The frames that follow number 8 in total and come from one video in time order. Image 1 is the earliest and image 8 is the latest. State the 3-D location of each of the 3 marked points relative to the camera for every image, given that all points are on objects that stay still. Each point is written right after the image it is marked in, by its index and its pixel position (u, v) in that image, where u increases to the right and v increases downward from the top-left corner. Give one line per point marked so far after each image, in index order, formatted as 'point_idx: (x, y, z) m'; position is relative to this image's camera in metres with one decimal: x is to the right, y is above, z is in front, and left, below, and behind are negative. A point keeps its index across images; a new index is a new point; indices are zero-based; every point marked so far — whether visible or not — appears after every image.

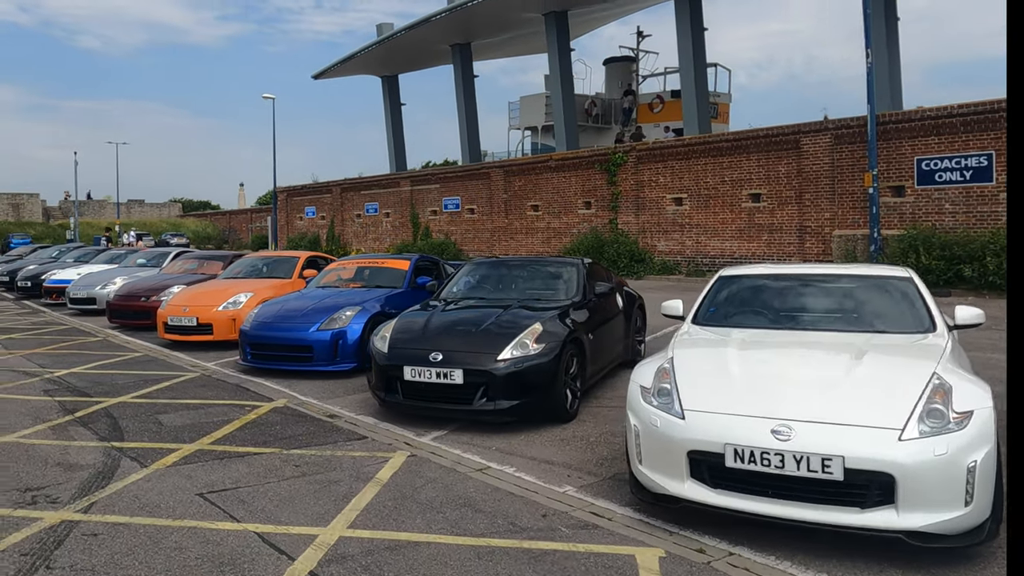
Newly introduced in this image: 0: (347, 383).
0: (-0.8, -0.5, +6.5) m
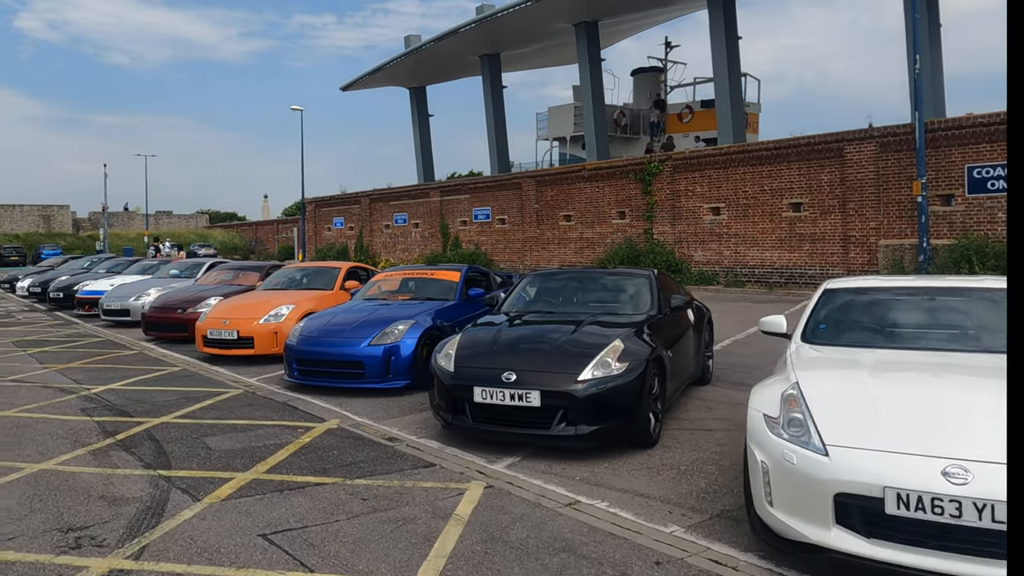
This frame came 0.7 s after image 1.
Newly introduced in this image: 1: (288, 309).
0: (-0.5, -0.5, +6.1) m
1: (-1.6, -0.2, +9.4) m
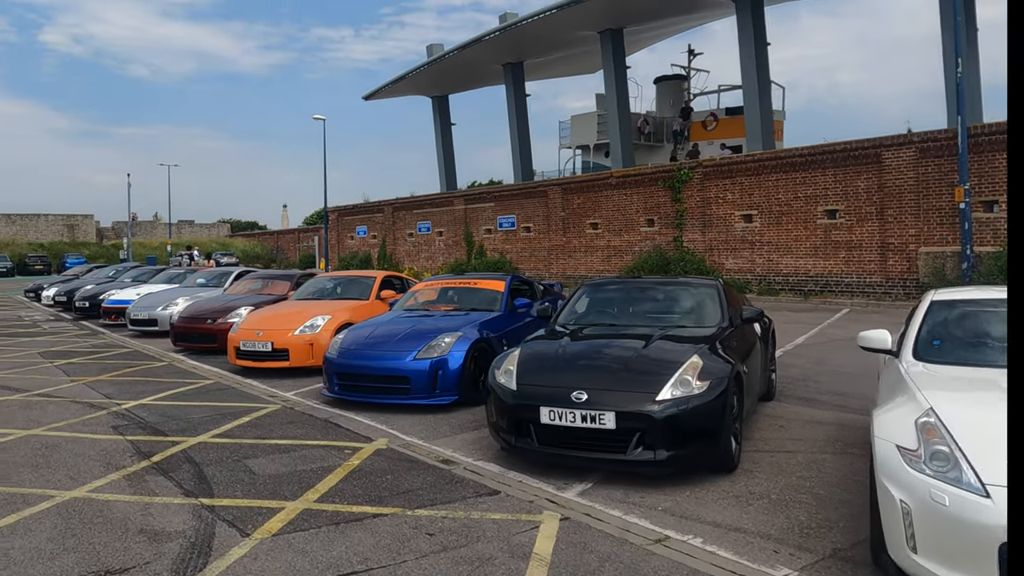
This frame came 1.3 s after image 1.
0: (-0.3, -0.6, +5.8) m
1: (-1.3, -0.2, +9.0) m
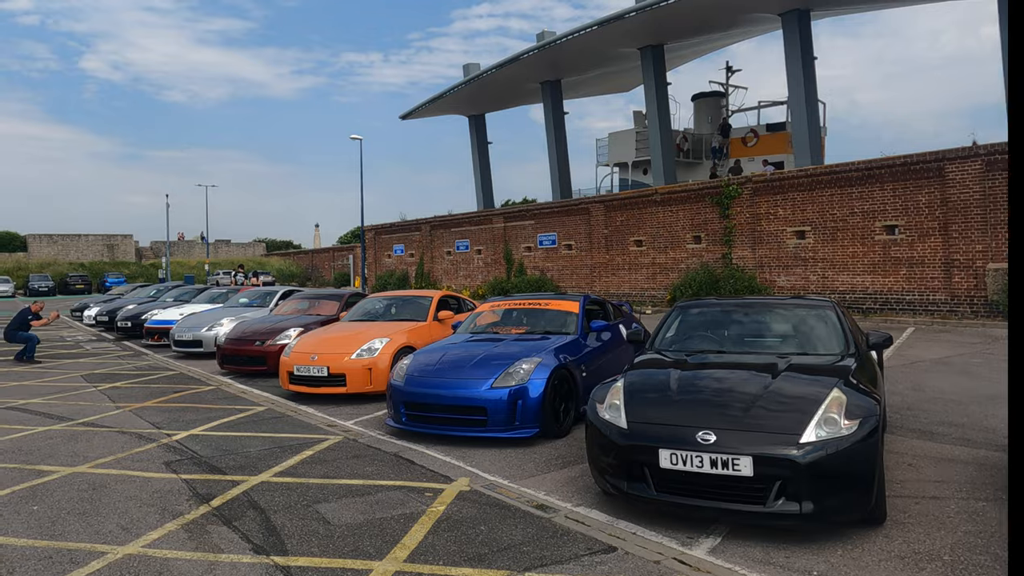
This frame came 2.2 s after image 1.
0: (+0.1, -0.7, +5.3) m
1: (-0.8, -0.3, +8.5) m
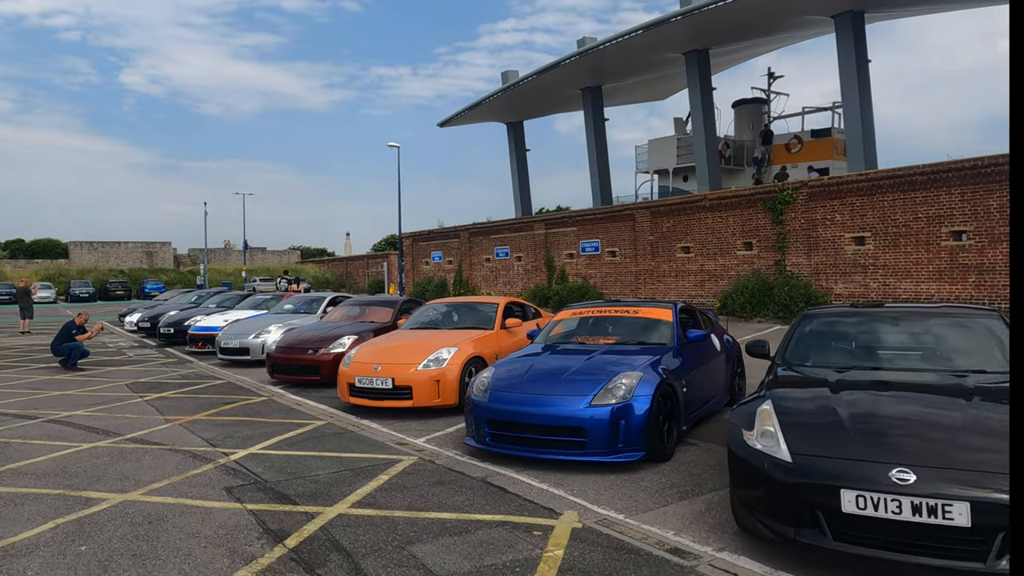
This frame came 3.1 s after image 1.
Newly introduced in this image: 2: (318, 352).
0: (+0.4, -0.7, +4.6) m
1: (-0.4, -0.4, +7.9) m
2: (-1.6, -0.5, +11.1) m
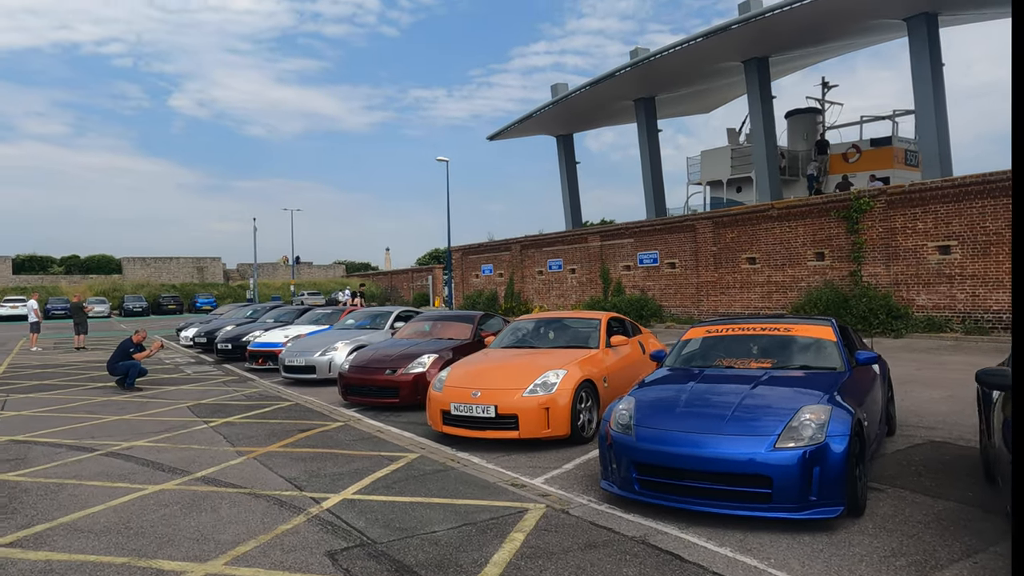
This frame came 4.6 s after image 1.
0: (+0.9, -0.7, +3.6) m
1: (+0.2, -0.5, +6.9) m
2: (-0.9, -0.6, +10.2) m
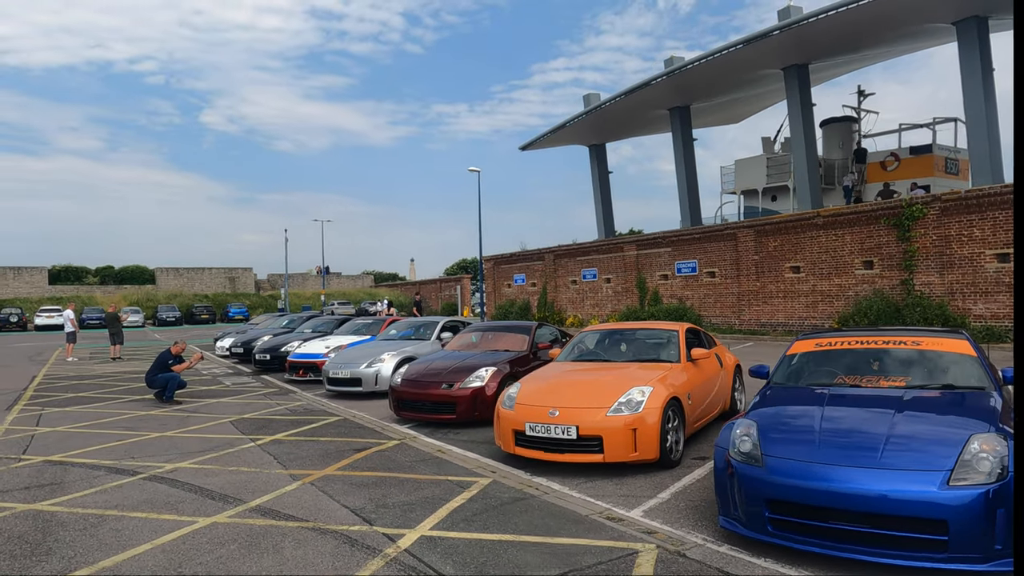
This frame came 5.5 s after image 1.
0: (+1.2, -0.7, +3.0) m
1: (+0.6, -0.5, +6.3) m
2: (-0.4, -0.7, +9.6) m
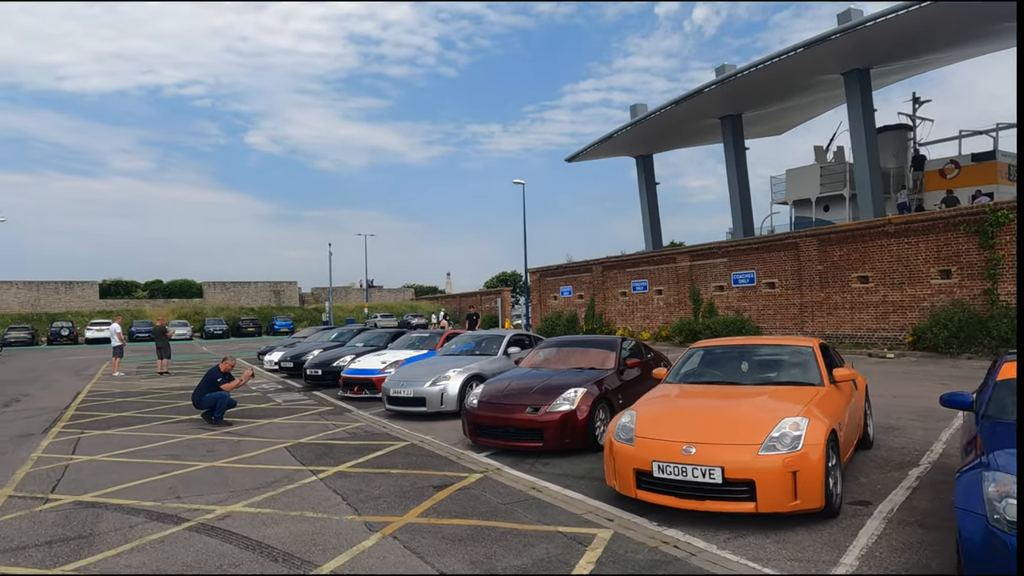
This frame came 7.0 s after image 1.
0: (+1.6, -0.7, +1.8) m
1: (+1.1, -0.5, +5.1) m
2: (+0.2, -0.8, +8.4) m
